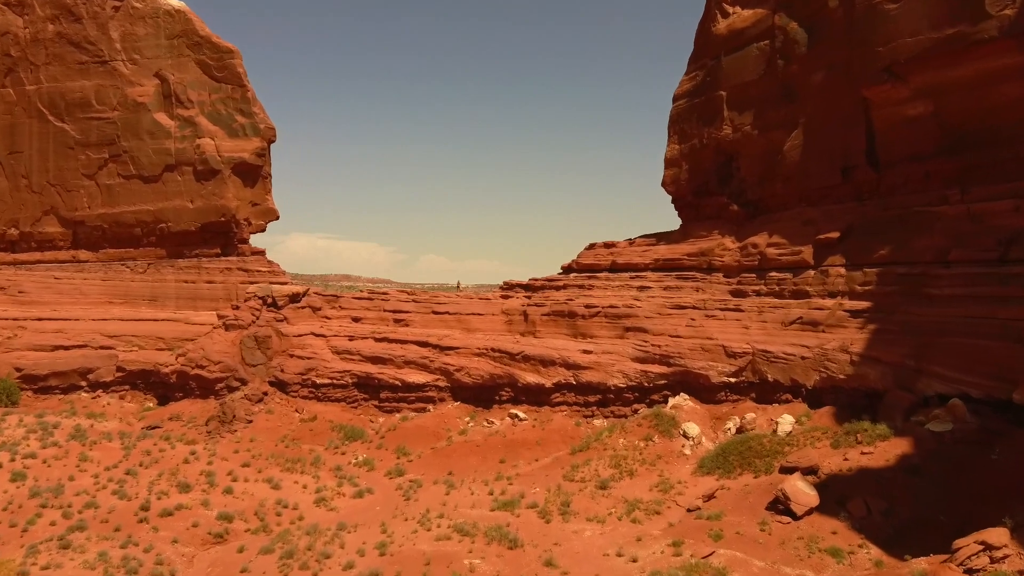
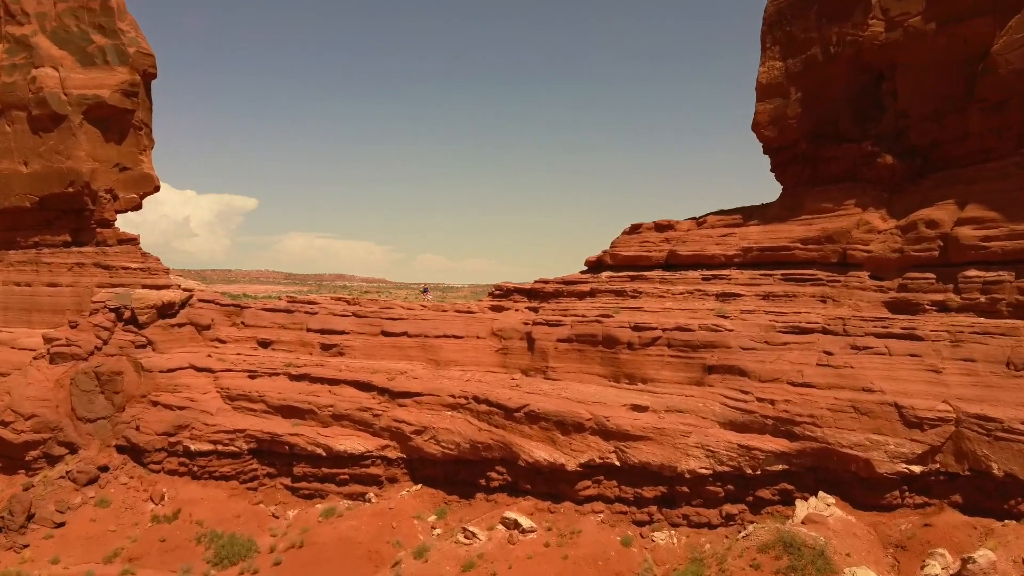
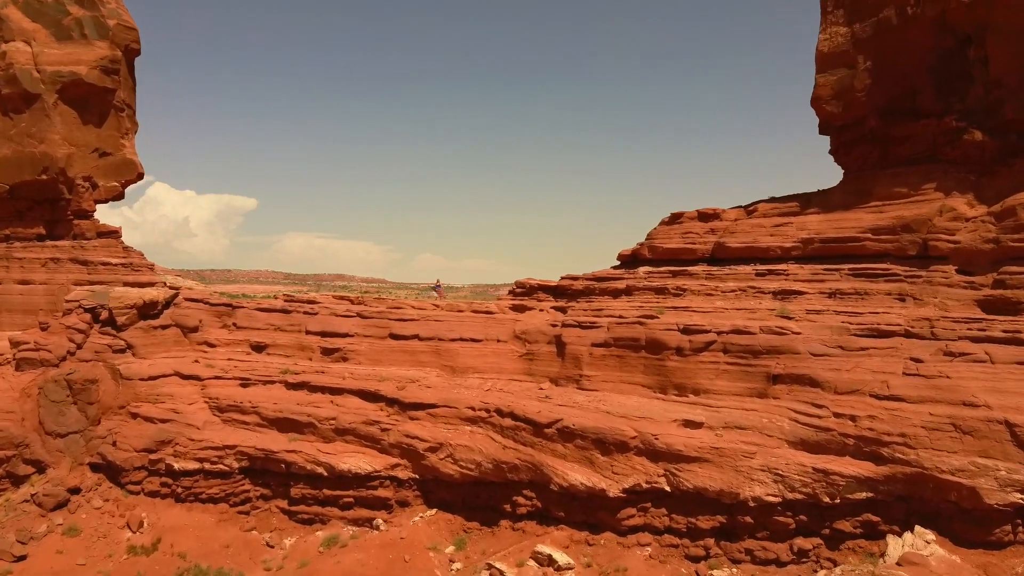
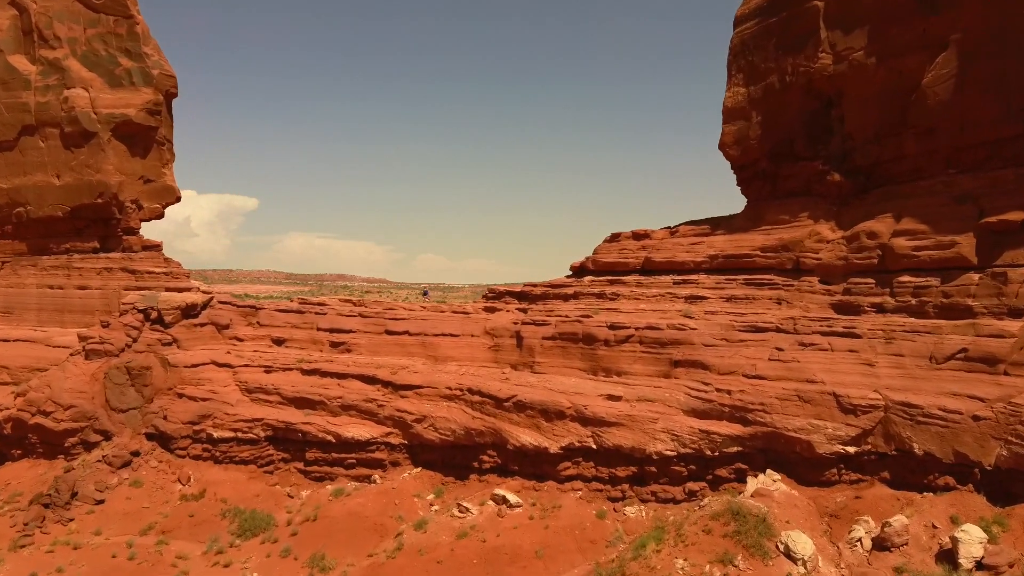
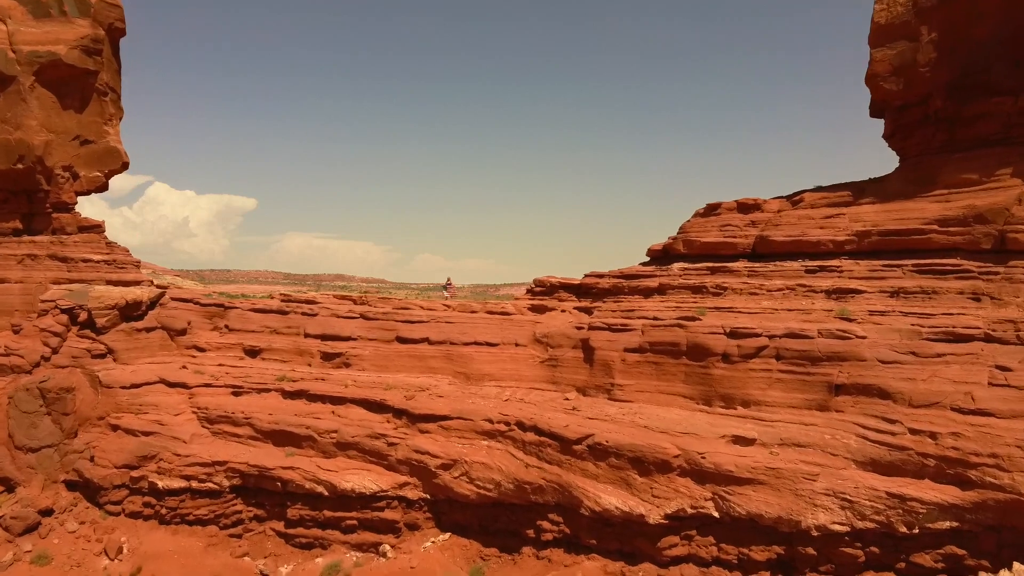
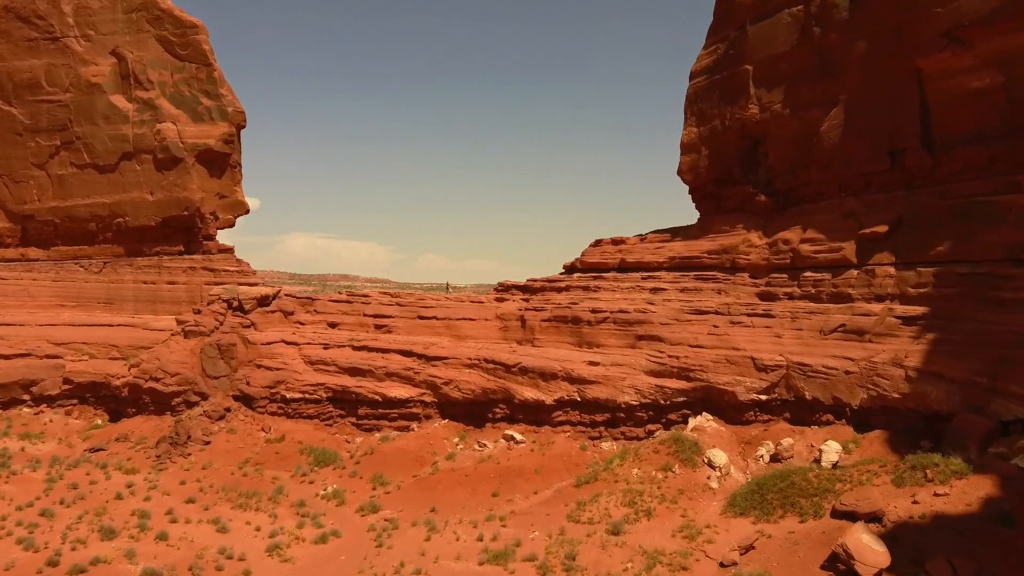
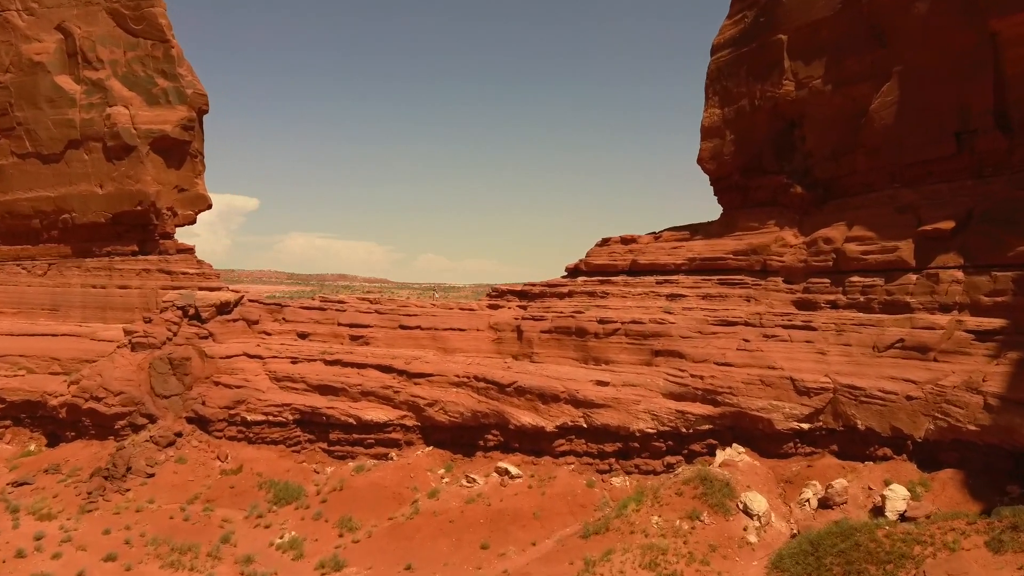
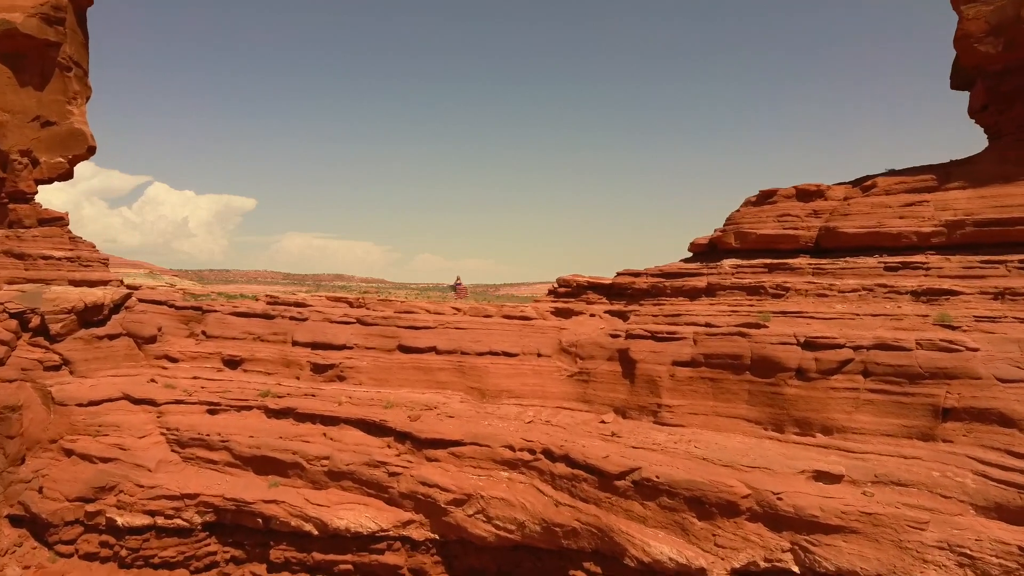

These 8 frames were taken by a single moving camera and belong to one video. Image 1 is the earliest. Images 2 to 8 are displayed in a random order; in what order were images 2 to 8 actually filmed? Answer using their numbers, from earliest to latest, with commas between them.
6, 7, 4, 2, 3, 5, 8
